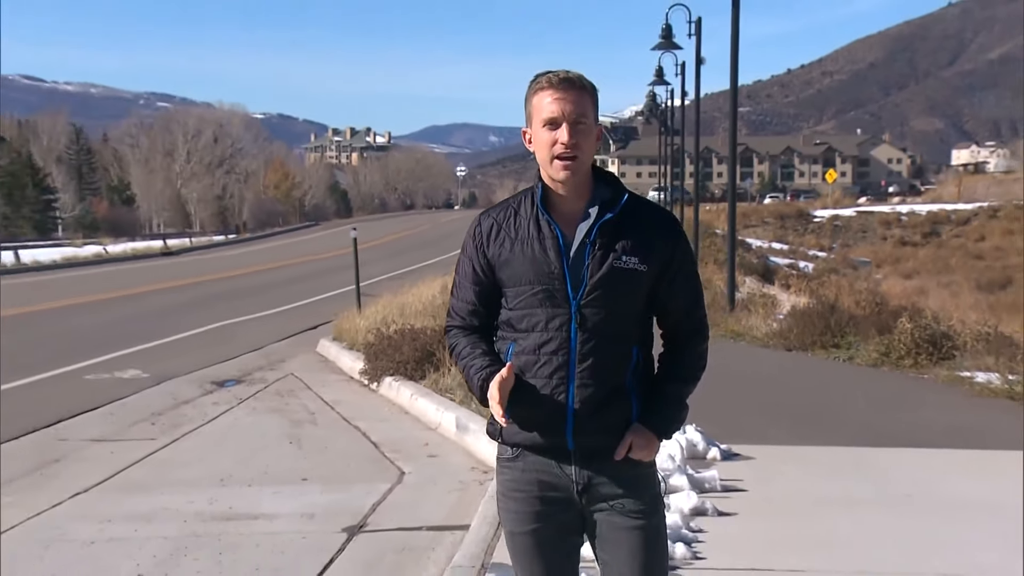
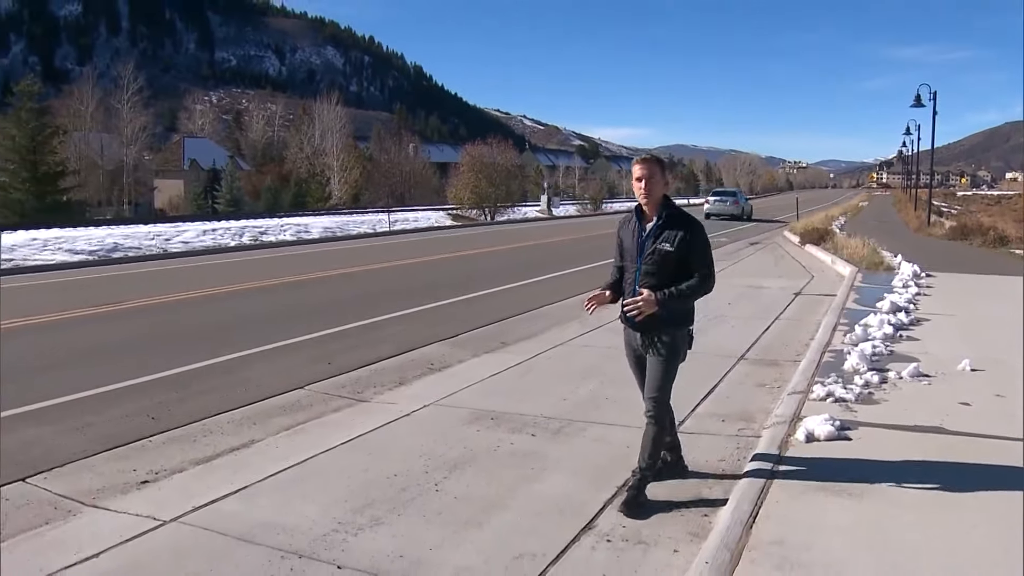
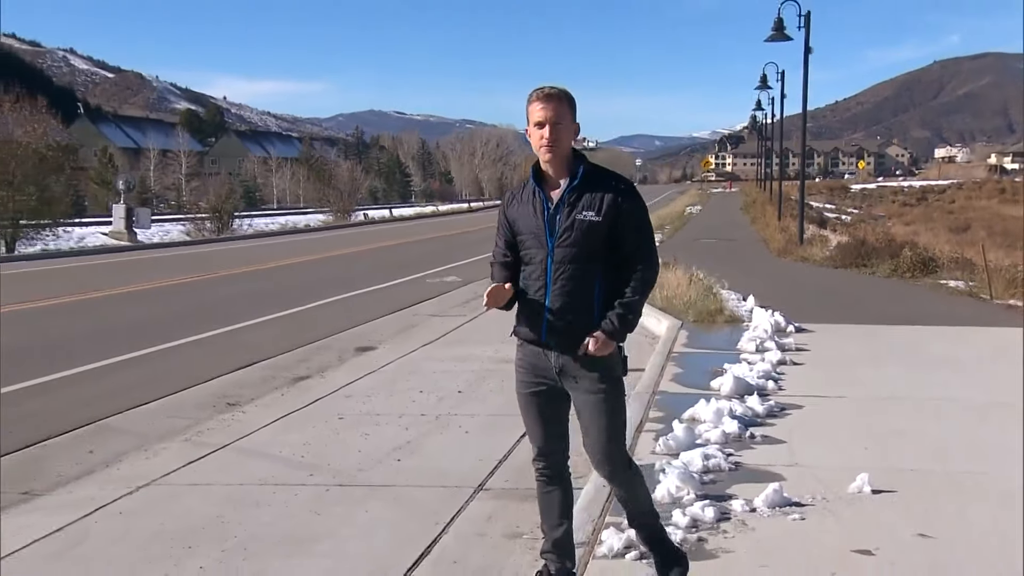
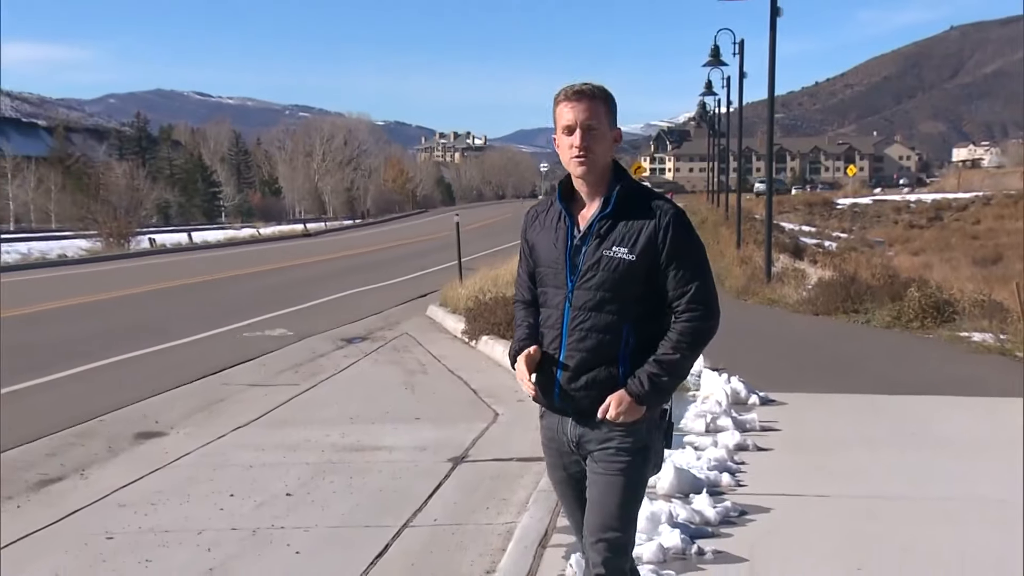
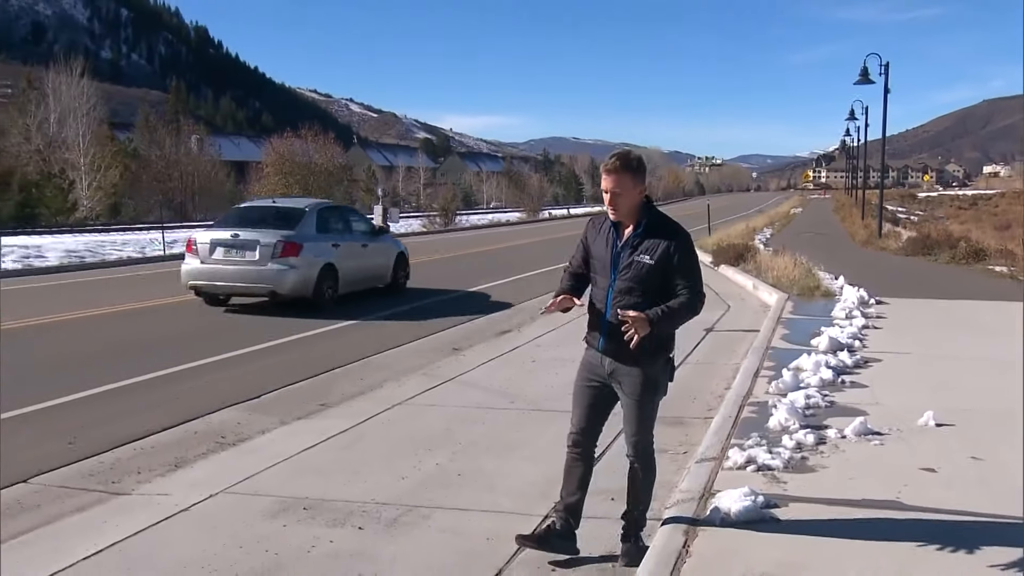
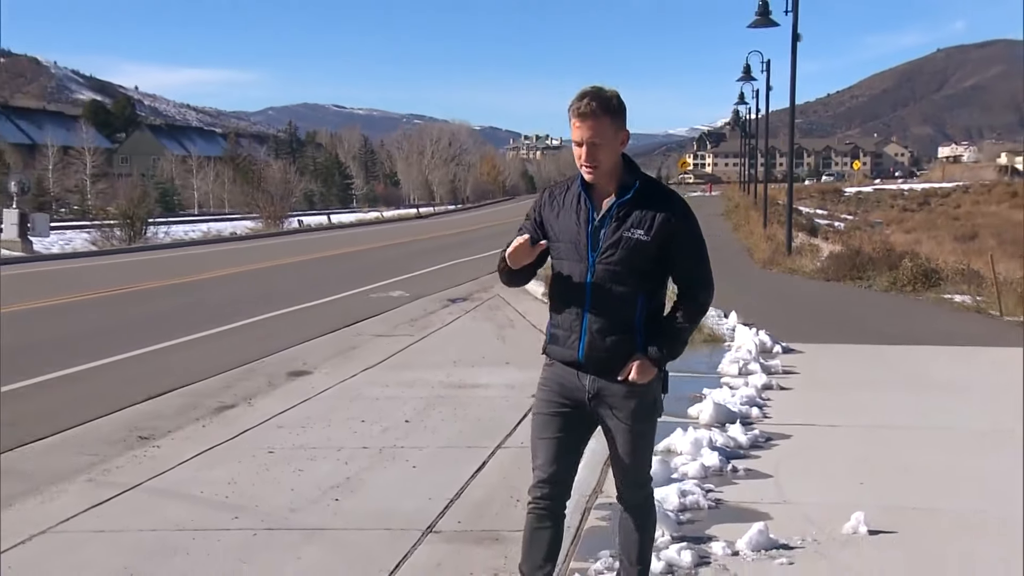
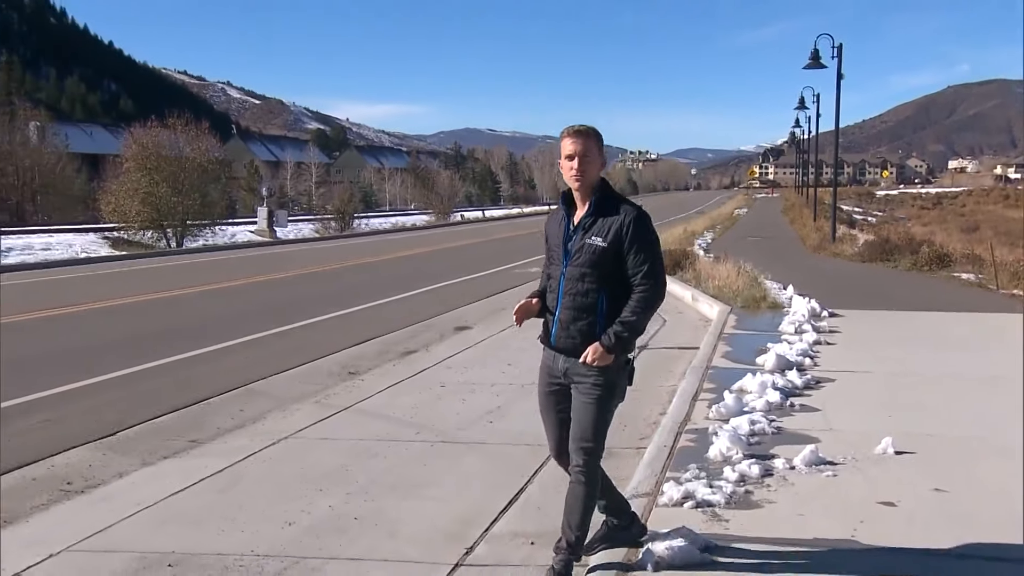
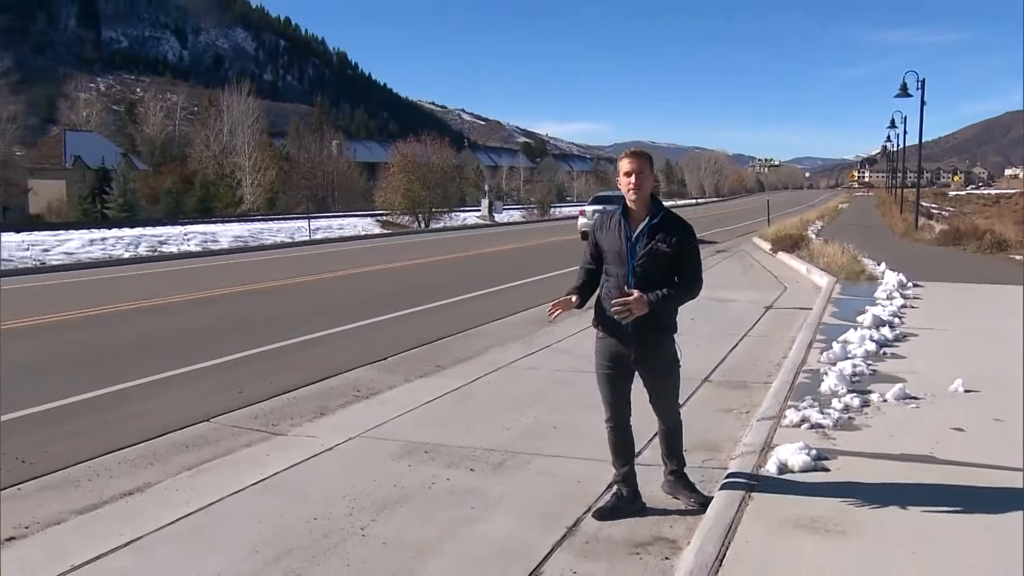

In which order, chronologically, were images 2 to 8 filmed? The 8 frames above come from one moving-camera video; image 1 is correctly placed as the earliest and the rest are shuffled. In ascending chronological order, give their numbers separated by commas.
4, 6, 3, 7, 5, 8, 2
